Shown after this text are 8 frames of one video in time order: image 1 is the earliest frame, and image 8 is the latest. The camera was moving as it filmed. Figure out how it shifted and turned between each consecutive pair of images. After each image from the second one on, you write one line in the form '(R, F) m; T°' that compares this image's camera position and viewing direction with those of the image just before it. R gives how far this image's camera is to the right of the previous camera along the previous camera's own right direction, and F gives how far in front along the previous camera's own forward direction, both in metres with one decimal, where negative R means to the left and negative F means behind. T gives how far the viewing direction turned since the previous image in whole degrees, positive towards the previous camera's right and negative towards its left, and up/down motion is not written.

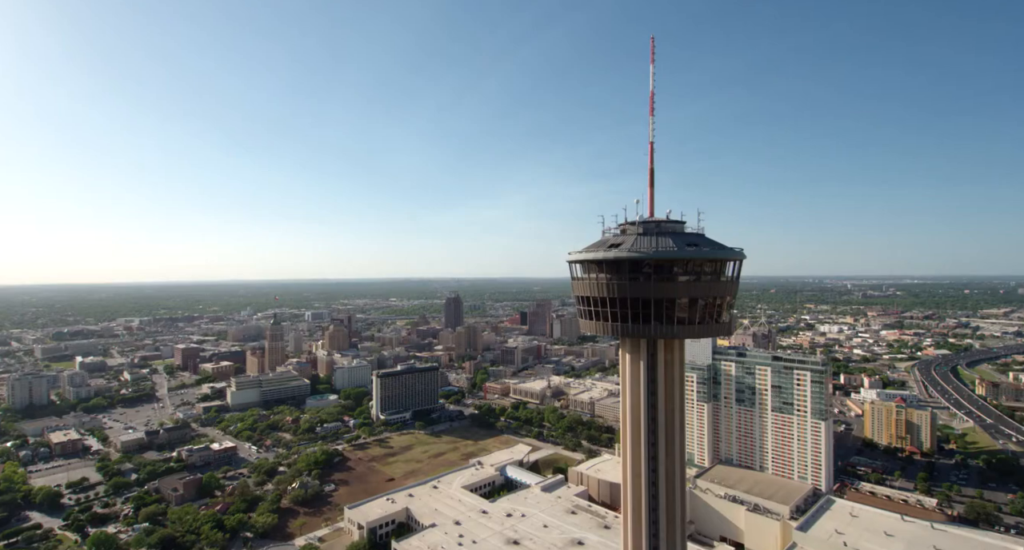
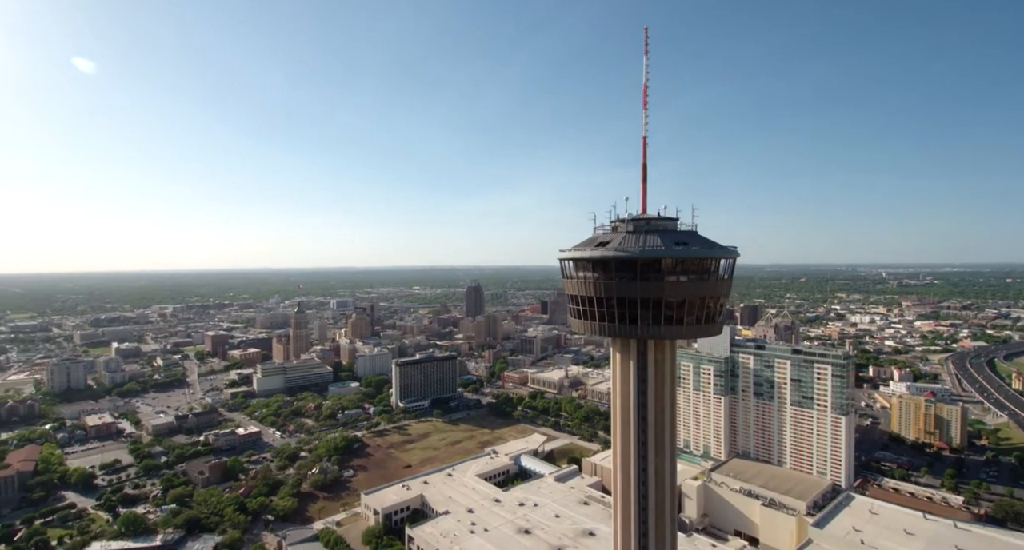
(+1.5, 0.0) m; -3°
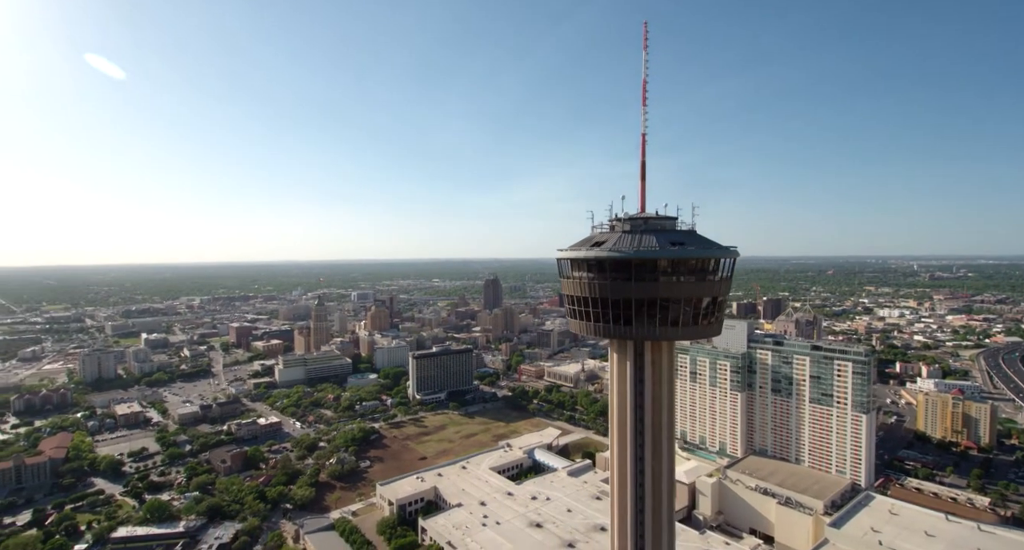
(+1.1, 0.0) m; -3°
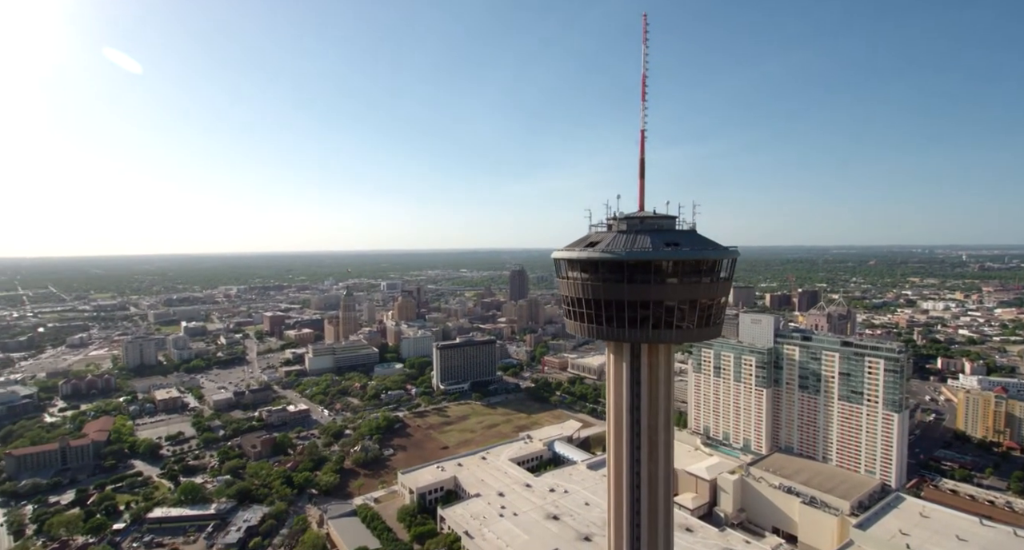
(+1.6, +0.1) m; -4°
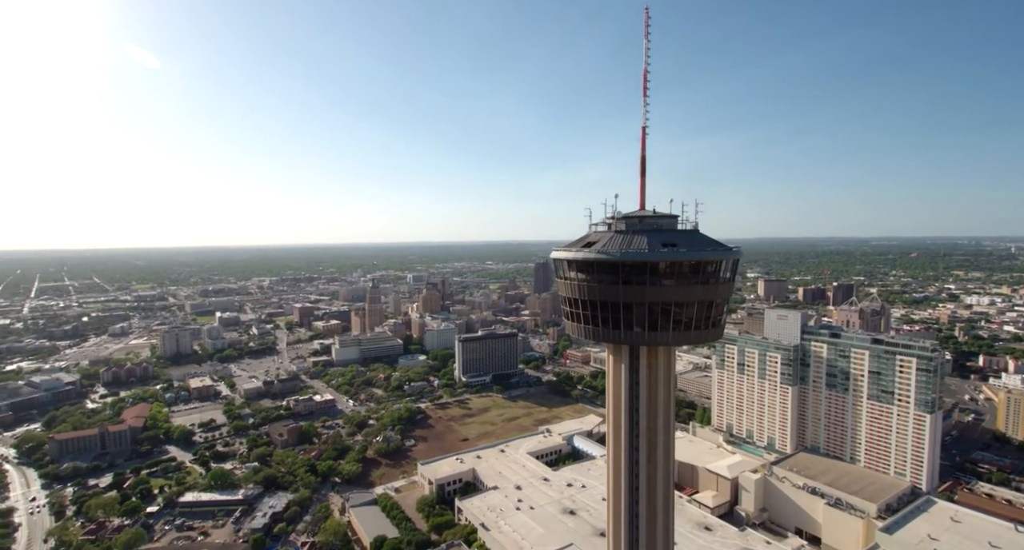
(+1.4, +0.1) m; -4°
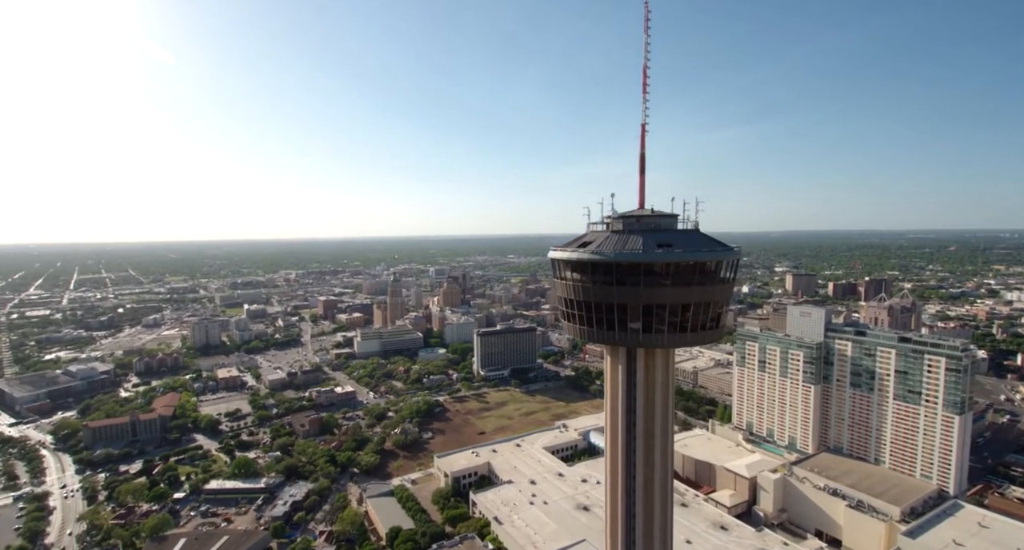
(+1.2, +0.1) m; -3°
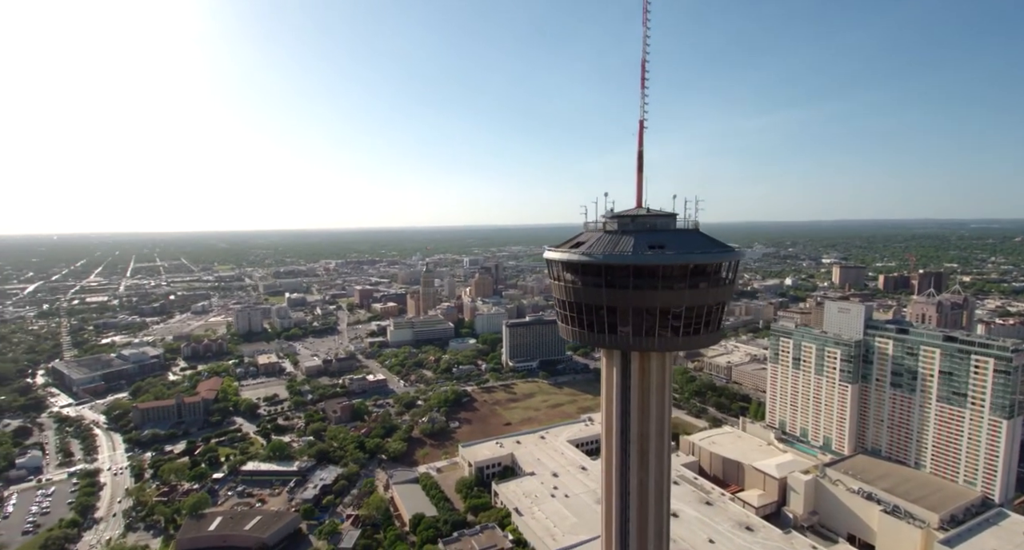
(+2.0, +0.2) m; -5°
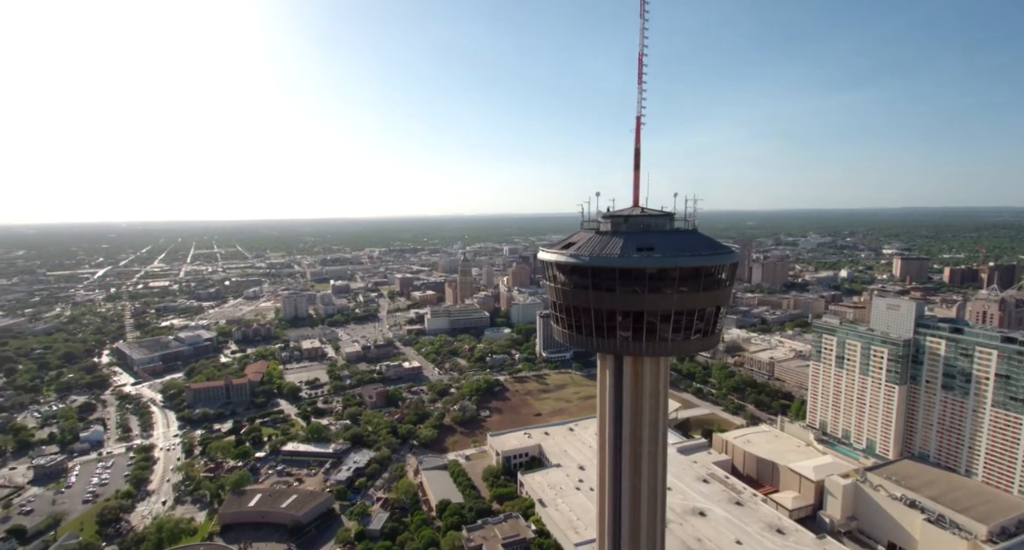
(+2.2, +0.3) m; -6°
